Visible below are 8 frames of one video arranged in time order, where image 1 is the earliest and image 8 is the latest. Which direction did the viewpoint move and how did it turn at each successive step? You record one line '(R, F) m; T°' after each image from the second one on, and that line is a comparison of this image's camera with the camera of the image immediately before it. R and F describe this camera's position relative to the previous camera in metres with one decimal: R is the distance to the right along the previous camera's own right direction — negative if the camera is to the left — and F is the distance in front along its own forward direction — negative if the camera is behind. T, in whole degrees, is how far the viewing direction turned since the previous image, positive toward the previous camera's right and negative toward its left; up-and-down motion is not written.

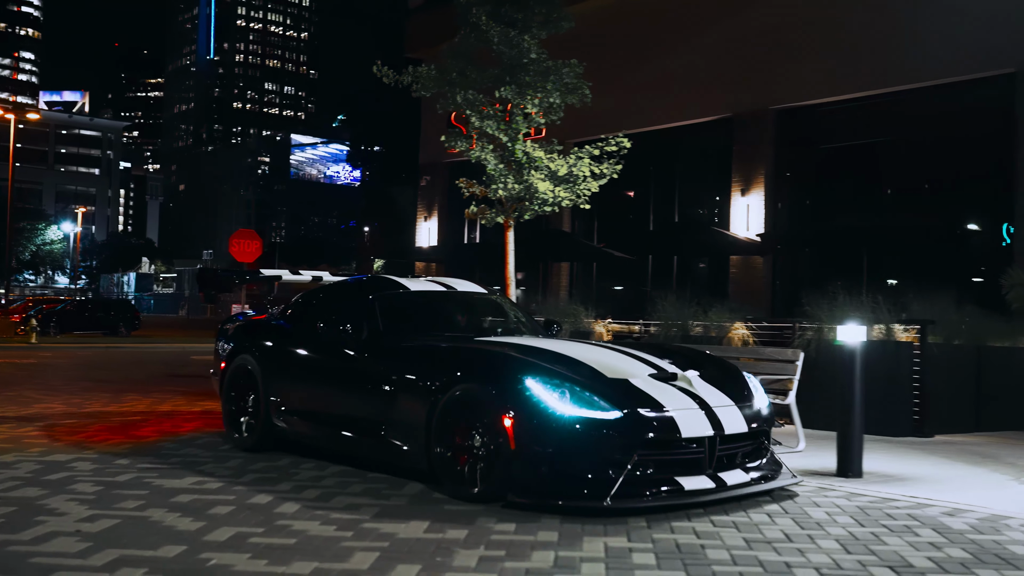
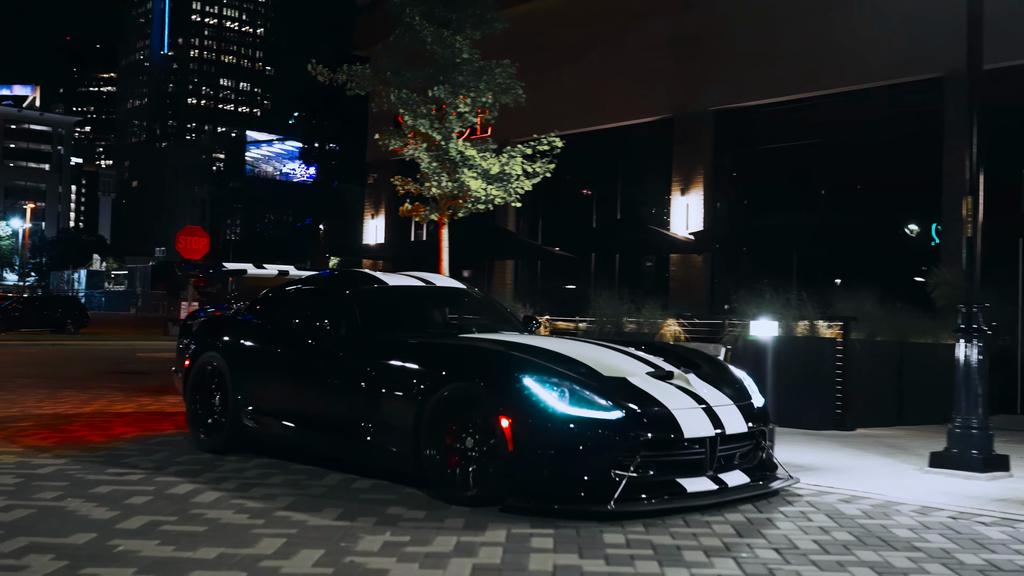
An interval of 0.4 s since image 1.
(+0.3, -0.2) m; +2°
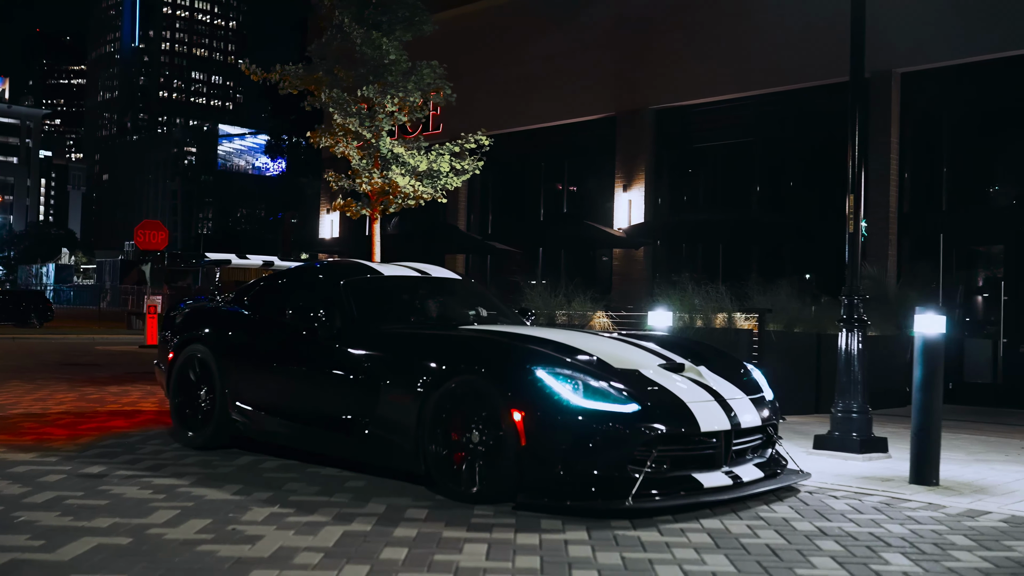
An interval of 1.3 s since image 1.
(+0.5, -0.4) m; +1°
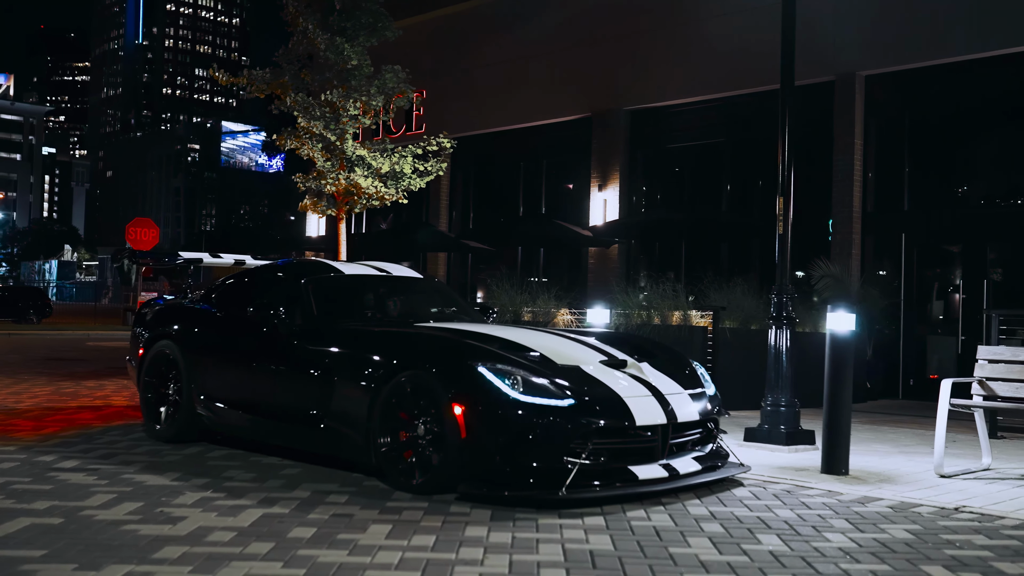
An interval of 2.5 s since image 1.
(+0.5, -0.4) m; 0°
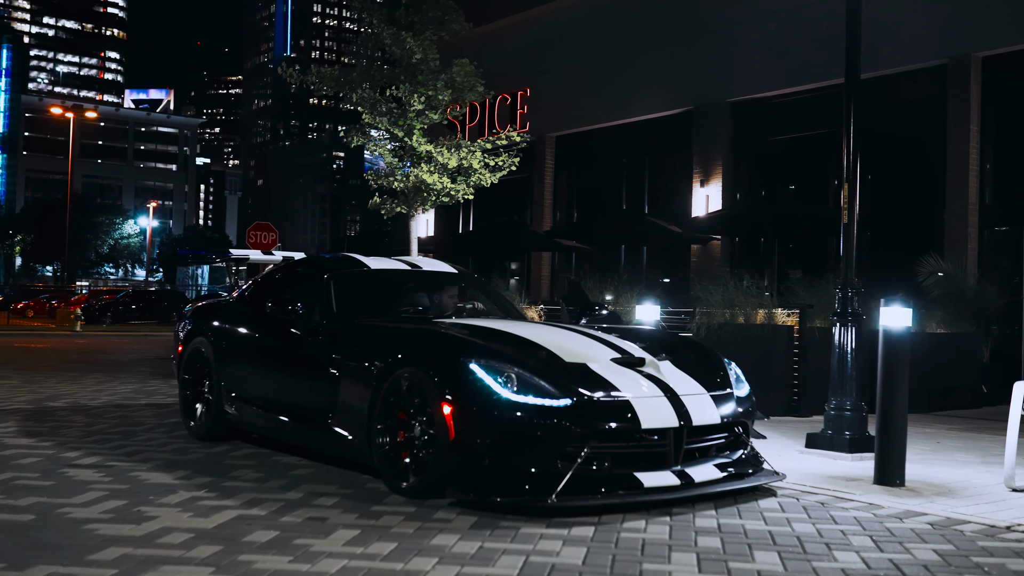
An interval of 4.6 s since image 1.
(+0.7, +0.4) m; -7°
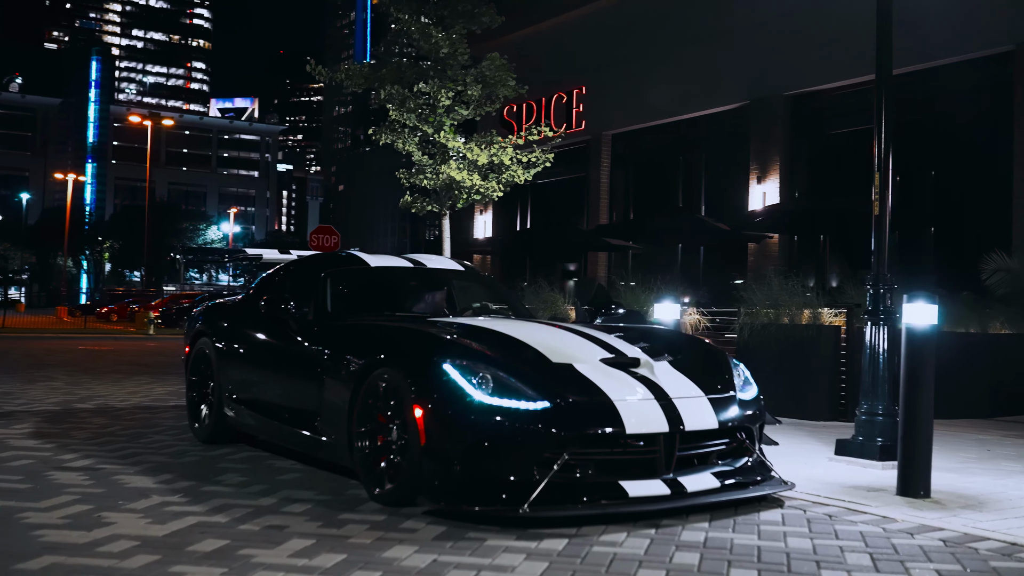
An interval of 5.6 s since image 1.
(+0.5, +0.4) m; -4°
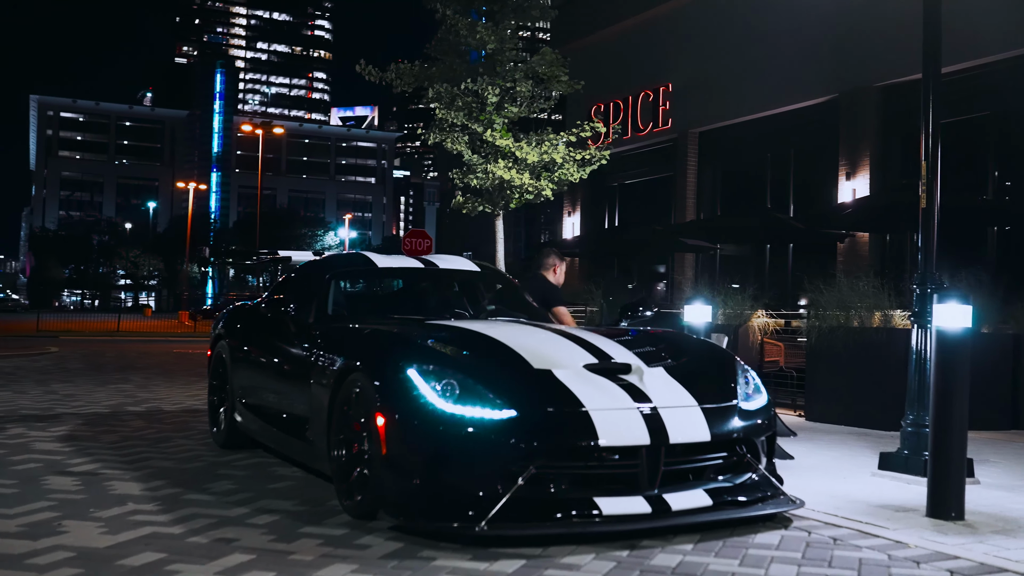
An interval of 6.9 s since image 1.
(+0.7, +0.4) m; -6°
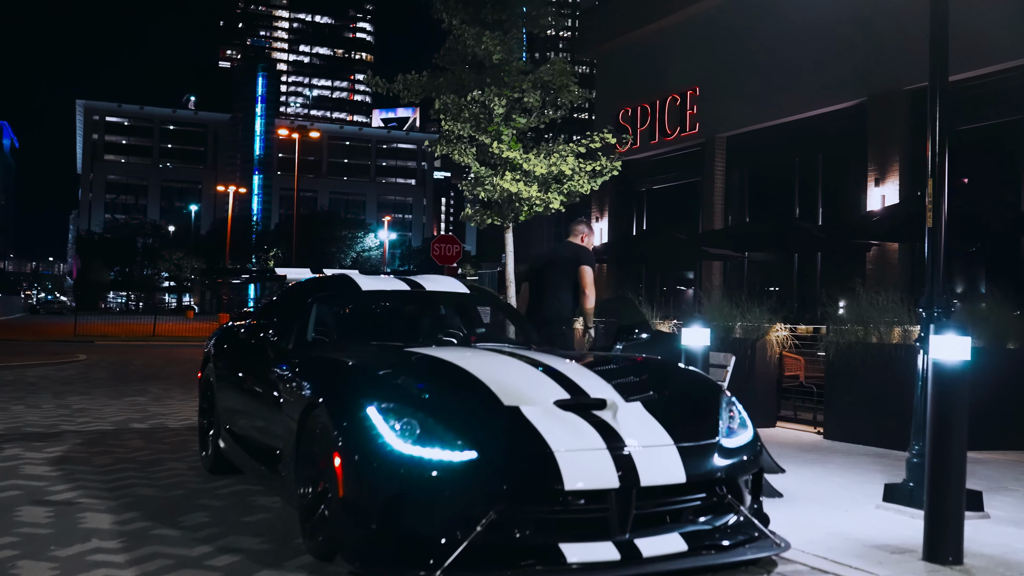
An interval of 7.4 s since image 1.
(+0.3, +0.2) m; -2°
